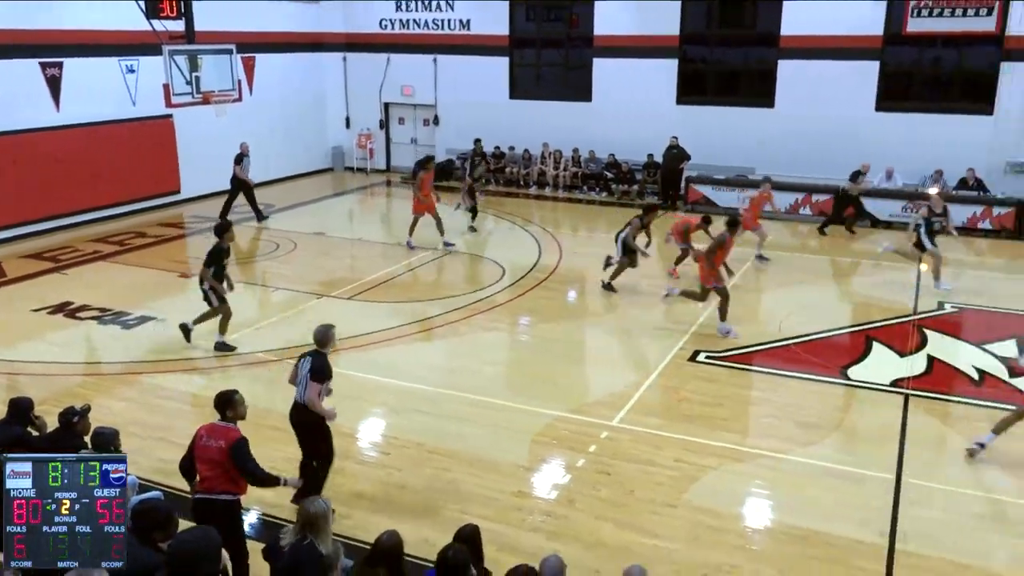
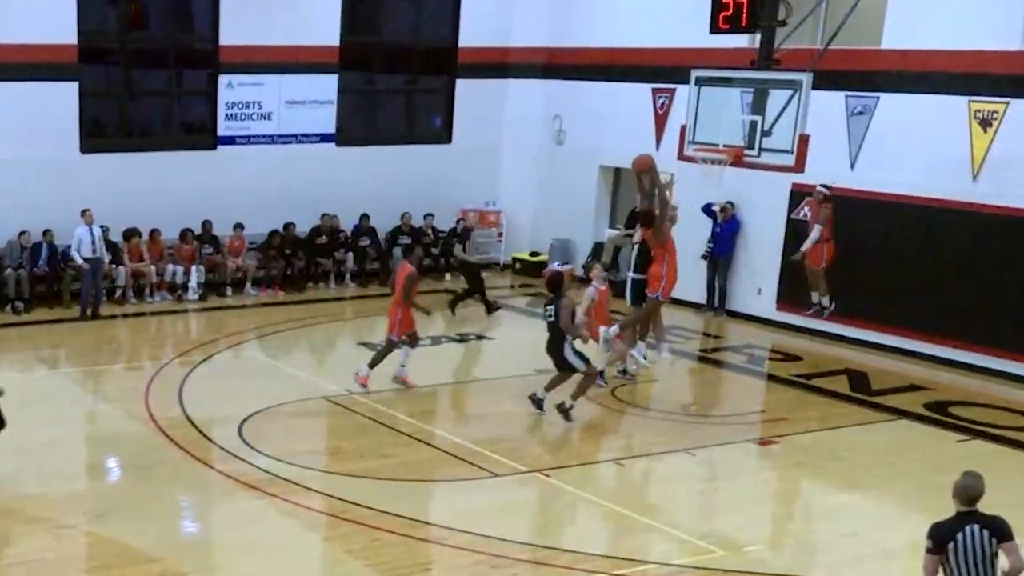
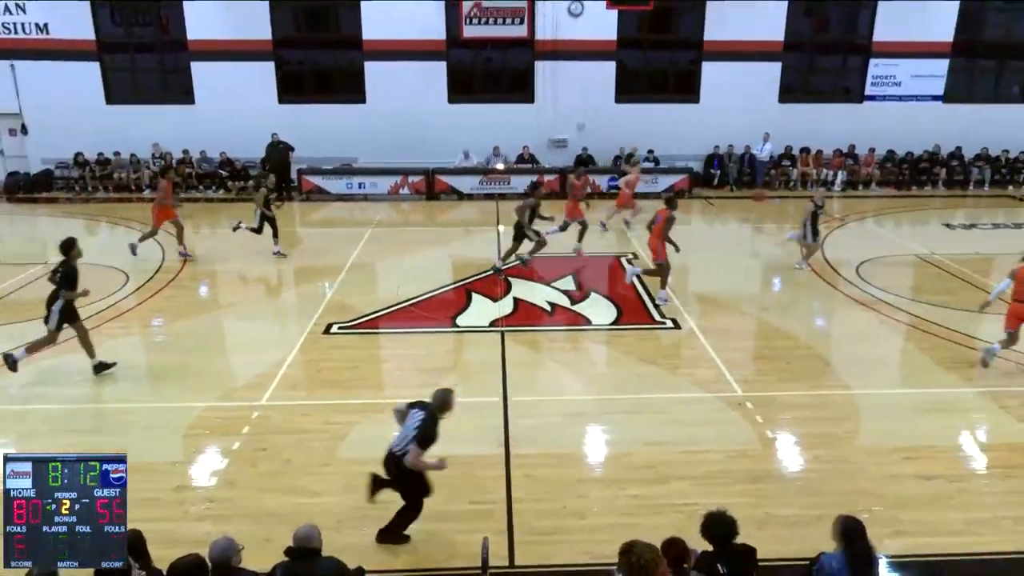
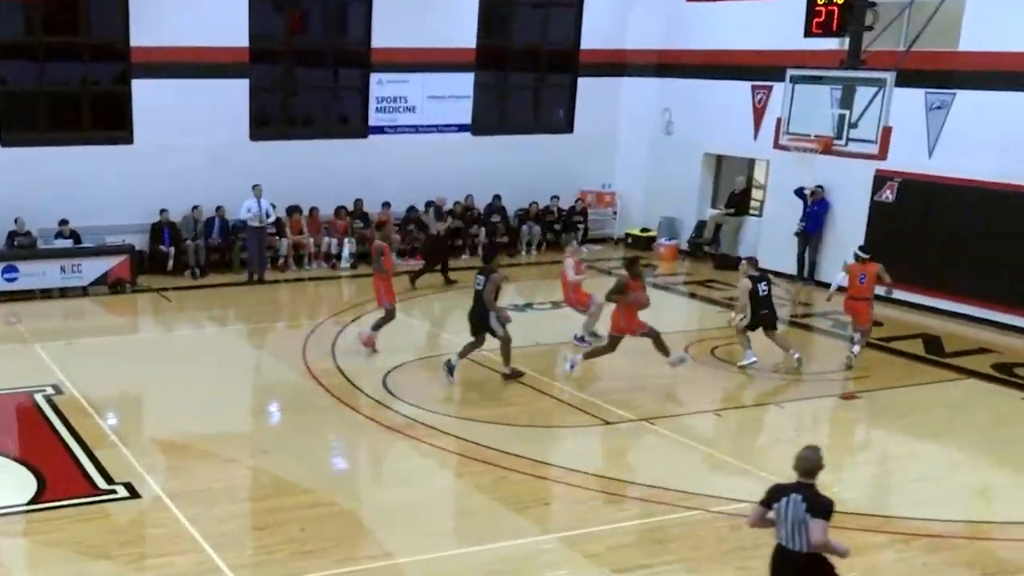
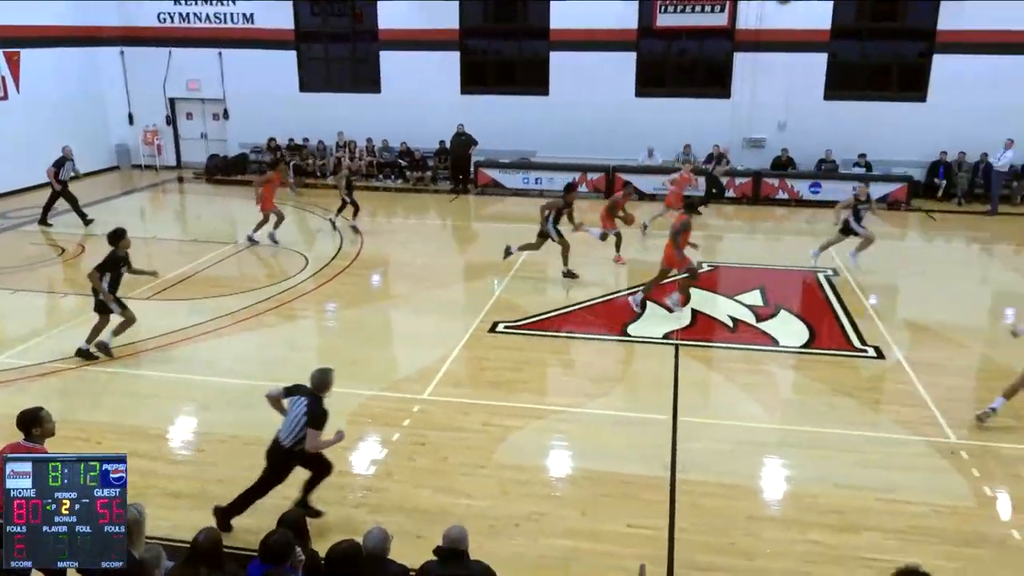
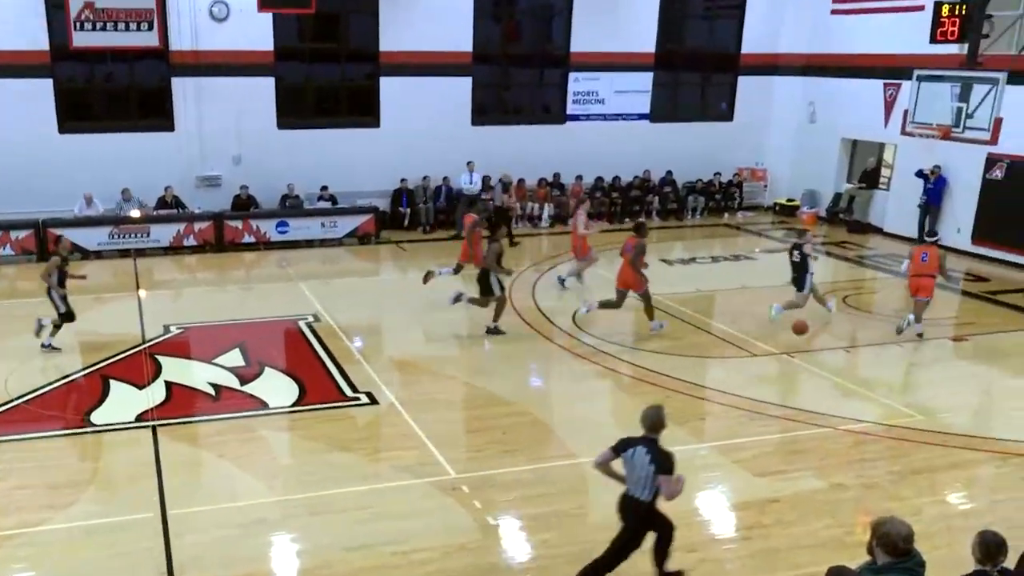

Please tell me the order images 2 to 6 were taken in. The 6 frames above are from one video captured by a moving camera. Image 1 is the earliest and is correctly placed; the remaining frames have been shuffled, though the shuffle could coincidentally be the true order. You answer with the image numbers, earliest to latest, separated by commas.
5, 3, 6, 4, 2
